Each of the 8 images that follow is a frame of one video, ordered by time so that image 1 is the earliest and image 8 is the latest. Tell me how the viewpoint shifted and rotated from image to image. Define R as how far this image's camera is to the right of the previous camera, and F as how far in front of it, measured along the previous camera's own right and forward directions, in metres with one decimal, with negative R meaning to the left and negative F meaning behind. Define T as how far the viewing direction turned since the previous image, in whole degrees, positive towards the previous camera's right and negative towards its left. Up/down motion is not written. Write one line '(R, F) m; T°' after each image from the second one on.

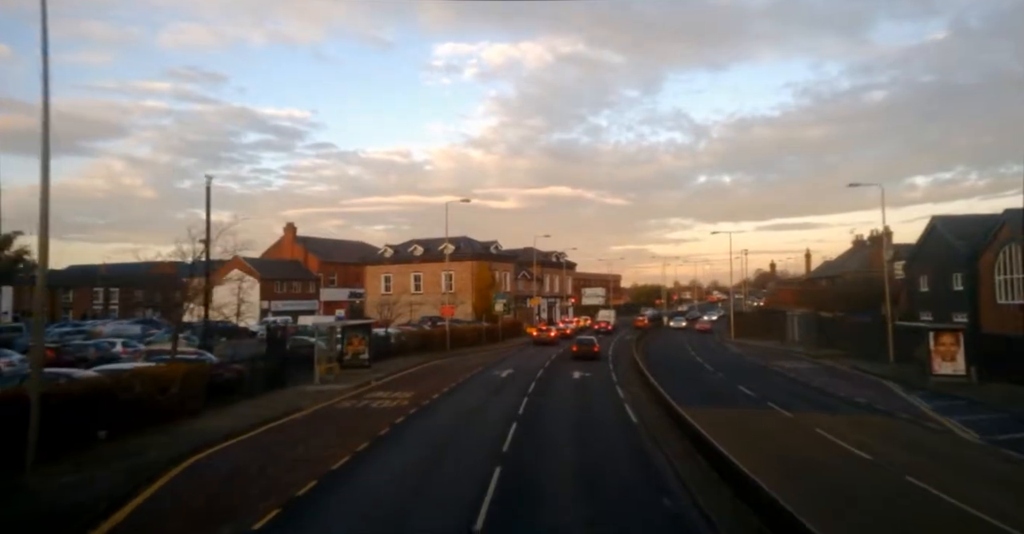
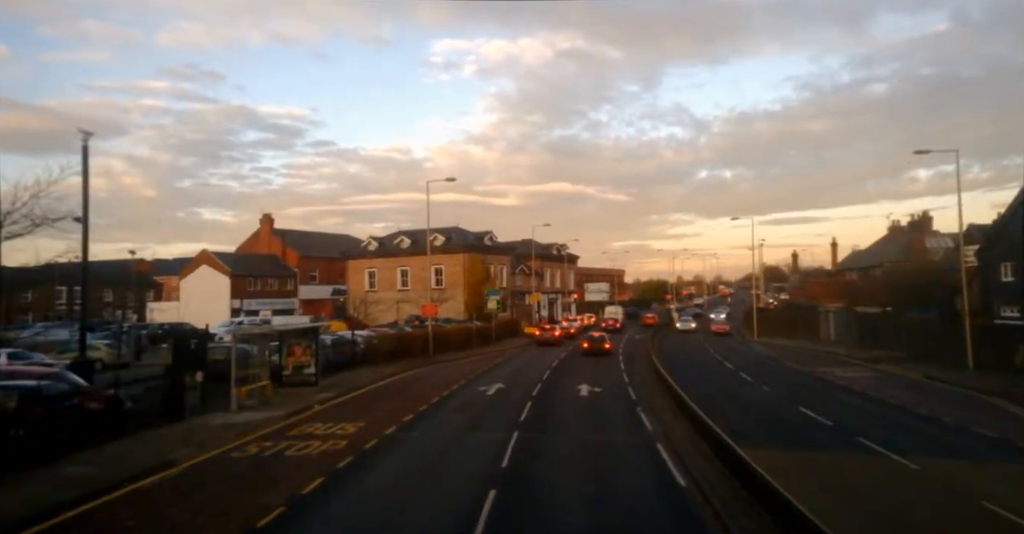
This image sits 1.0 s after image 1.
(+0.4, +7.0) m; 0°
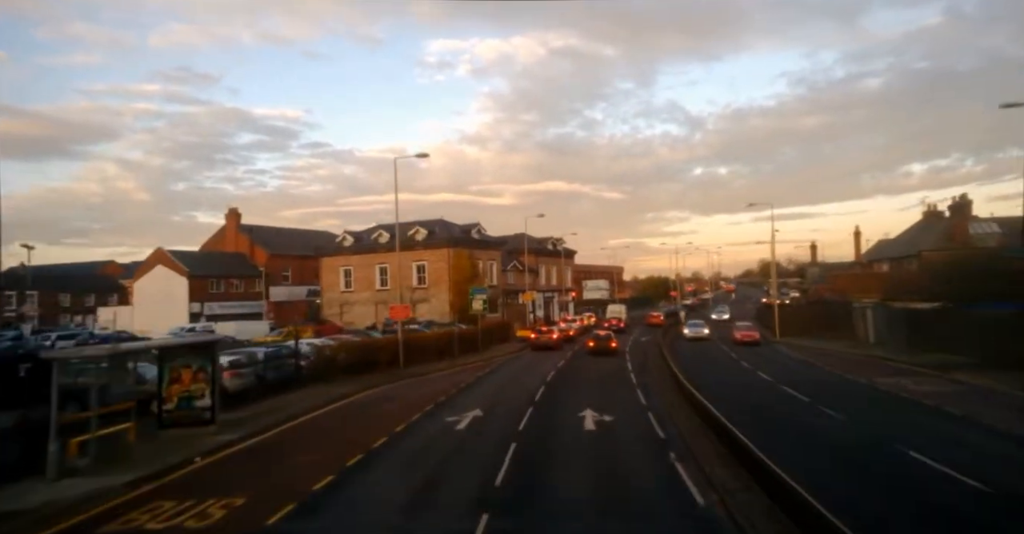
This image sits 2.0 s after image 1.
(+0.5, +6.8) m; 0°
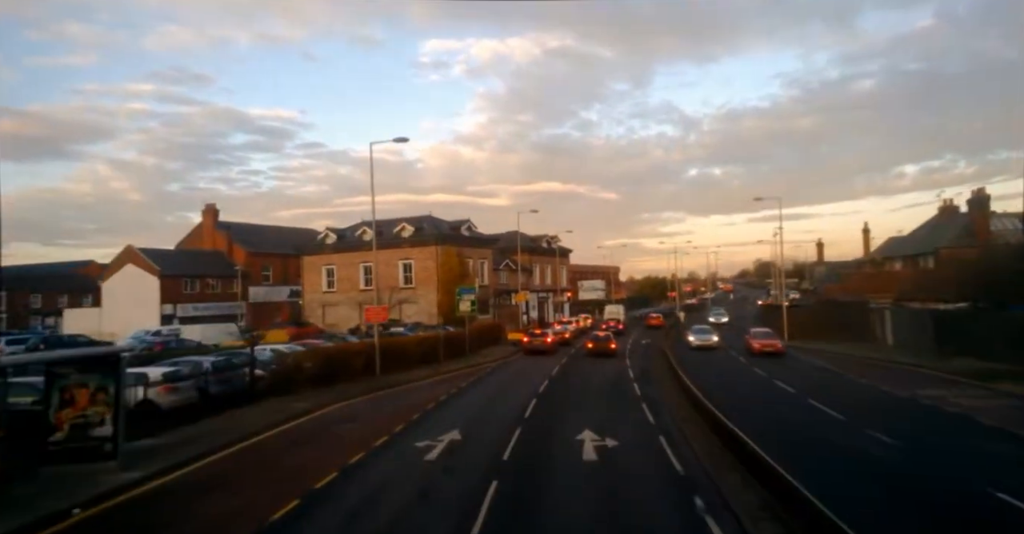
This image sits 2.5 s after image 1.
(+0.3, +3.3) m; 0°
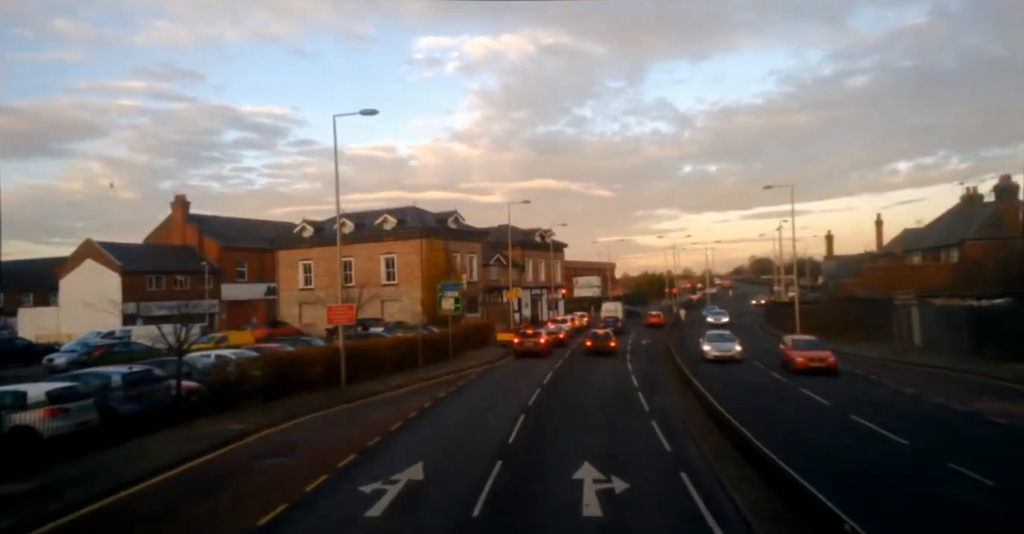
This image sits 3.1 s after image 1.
(+0.3, +4.0) m; 0°
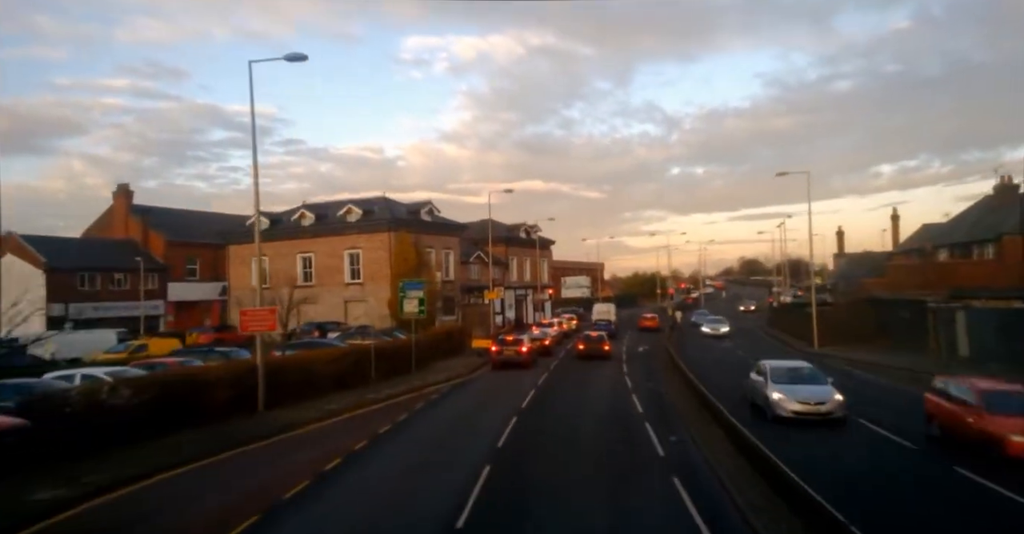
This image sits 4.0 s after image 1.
(+0.5, +5.9) m; +1°
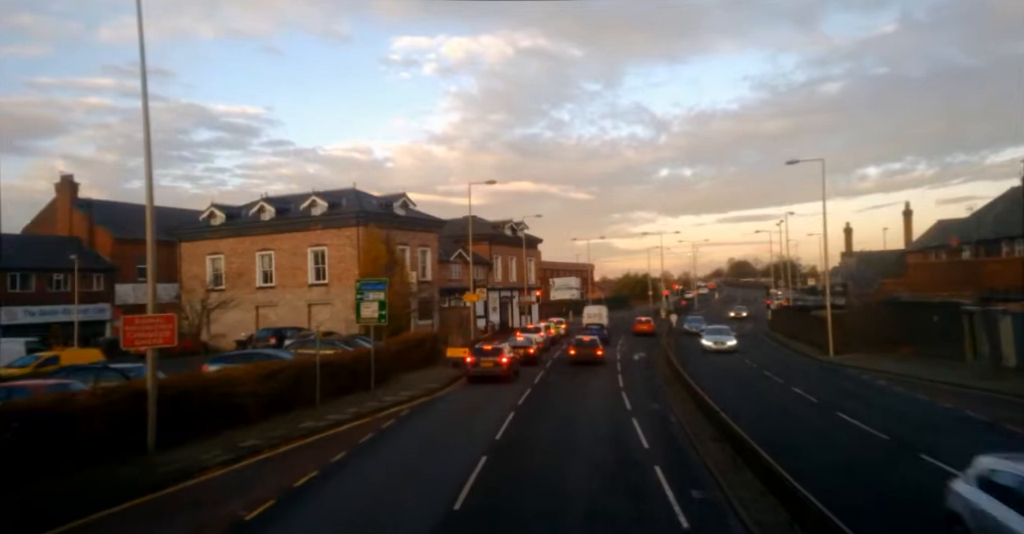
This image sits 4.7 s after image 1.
(+0.4, +4.5) m; +1°
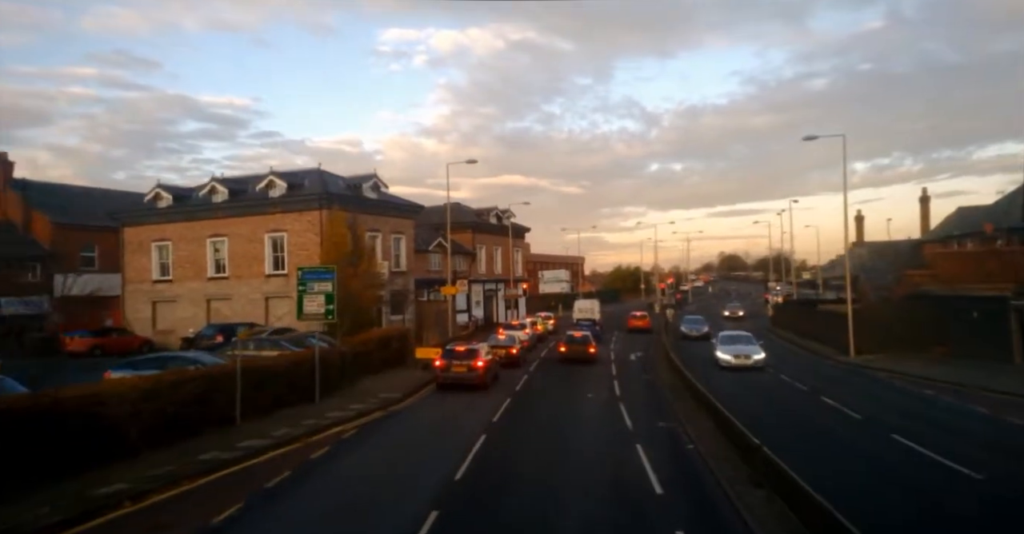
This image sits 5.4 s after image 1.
(+0.4, +4.4) m; +1°
